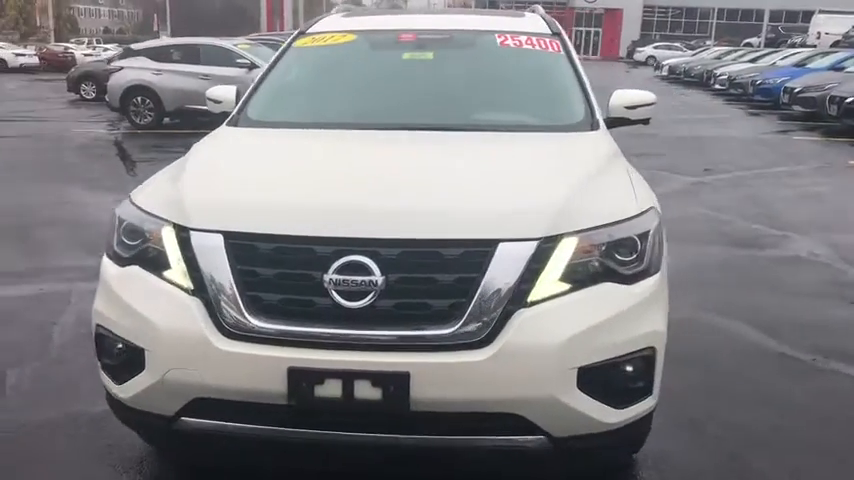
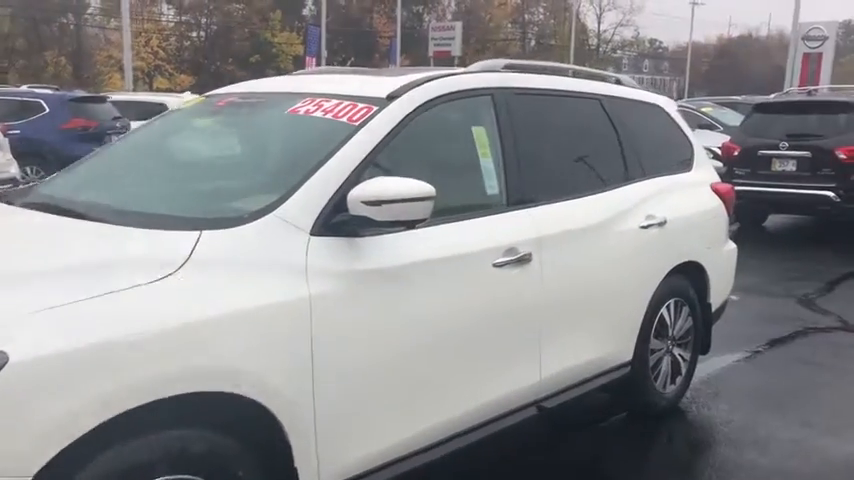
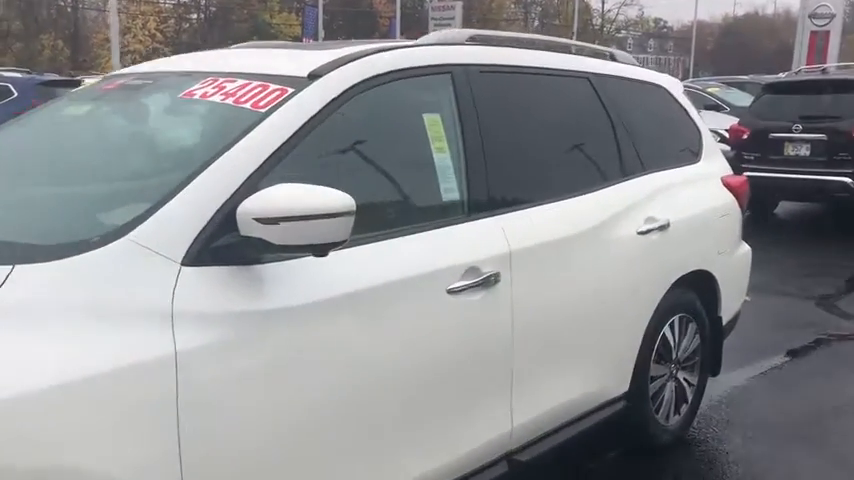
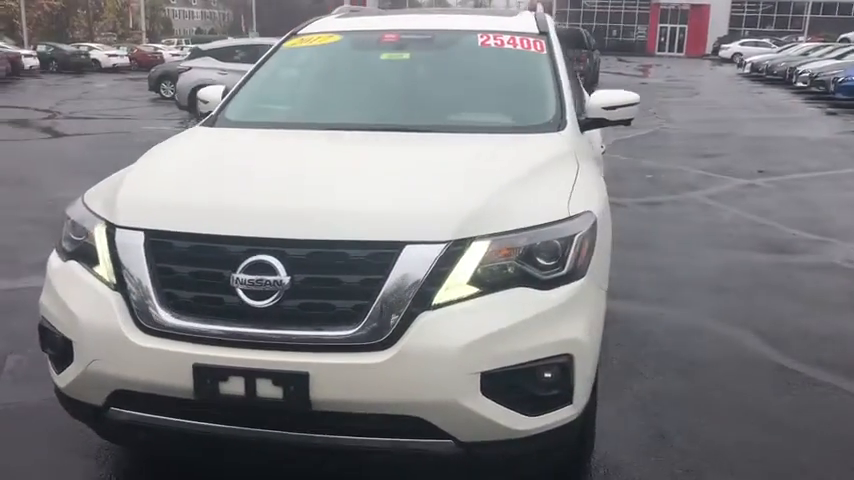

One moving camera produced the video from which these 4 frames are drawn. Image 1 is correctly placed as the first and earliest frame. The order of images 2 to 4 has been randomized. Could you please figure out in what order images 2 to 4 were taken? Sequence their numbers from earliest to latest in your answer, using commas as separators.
4, 2, 3
